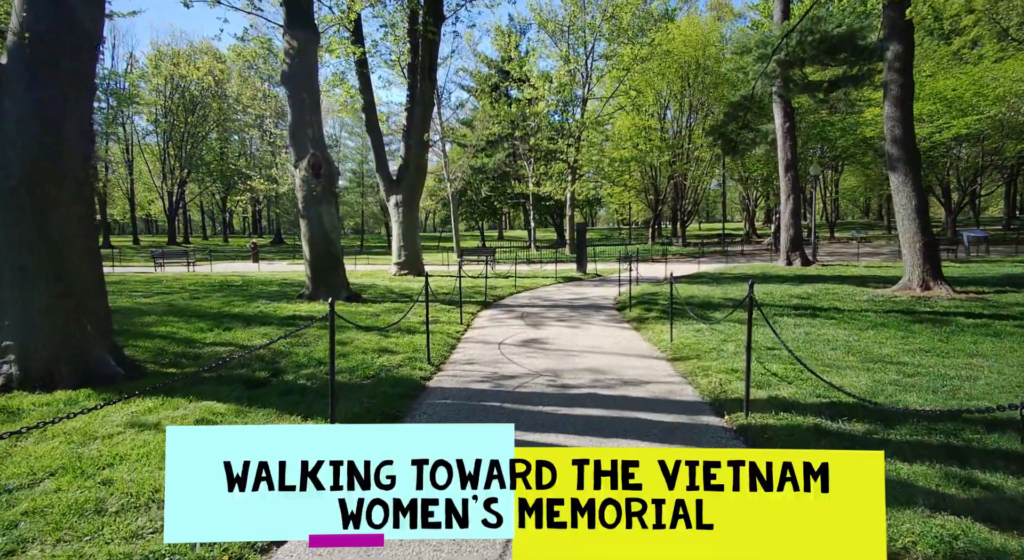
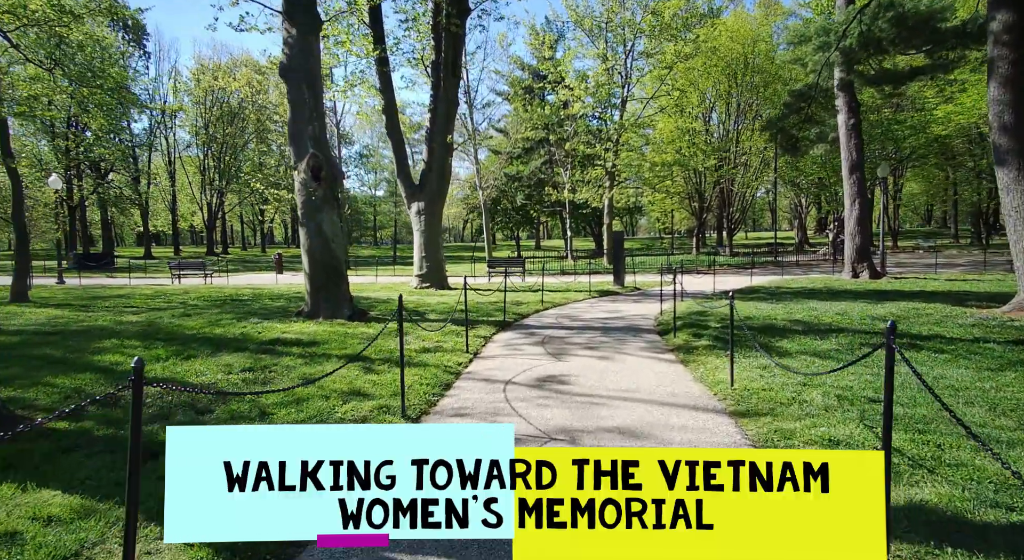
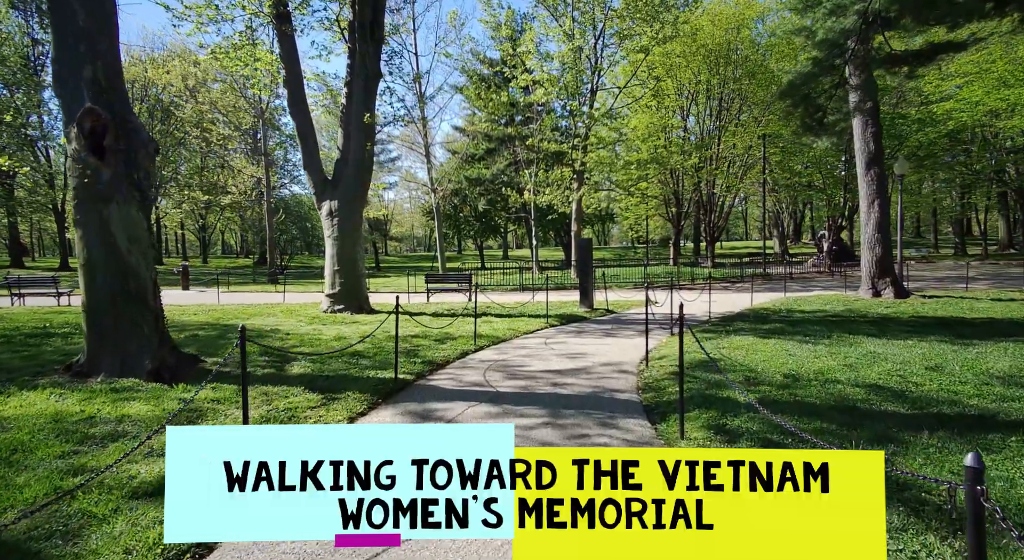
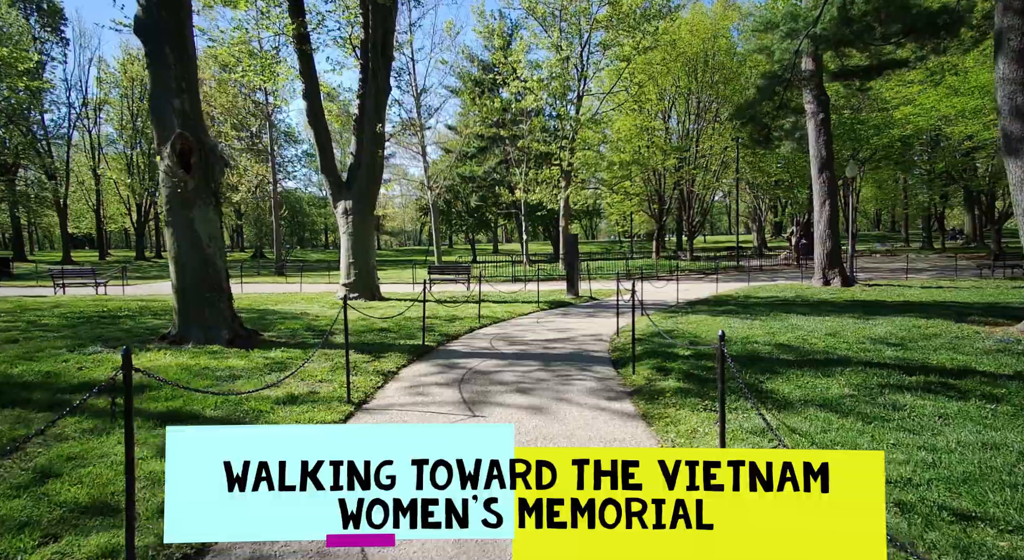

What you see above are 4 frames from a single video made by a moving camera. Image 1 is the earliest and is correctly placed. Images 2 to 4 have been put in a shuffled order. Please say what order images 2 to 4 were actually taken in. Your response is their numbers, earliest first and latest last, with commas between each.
2, 4, 3
